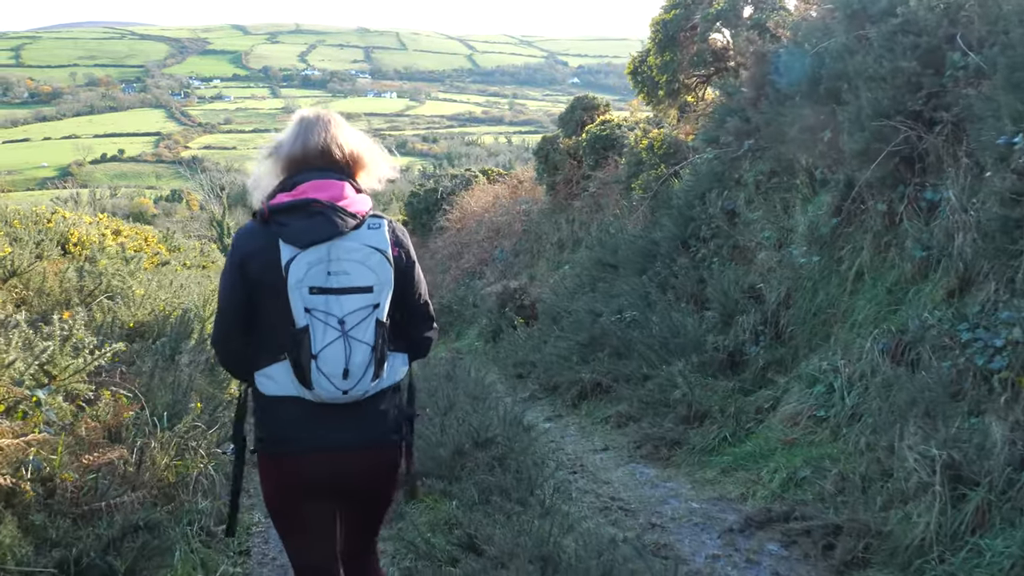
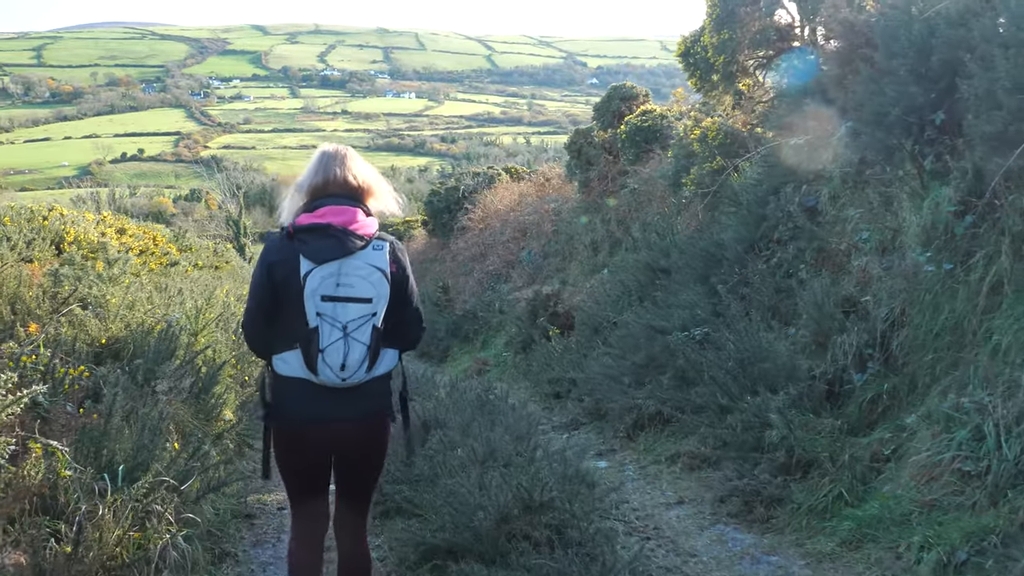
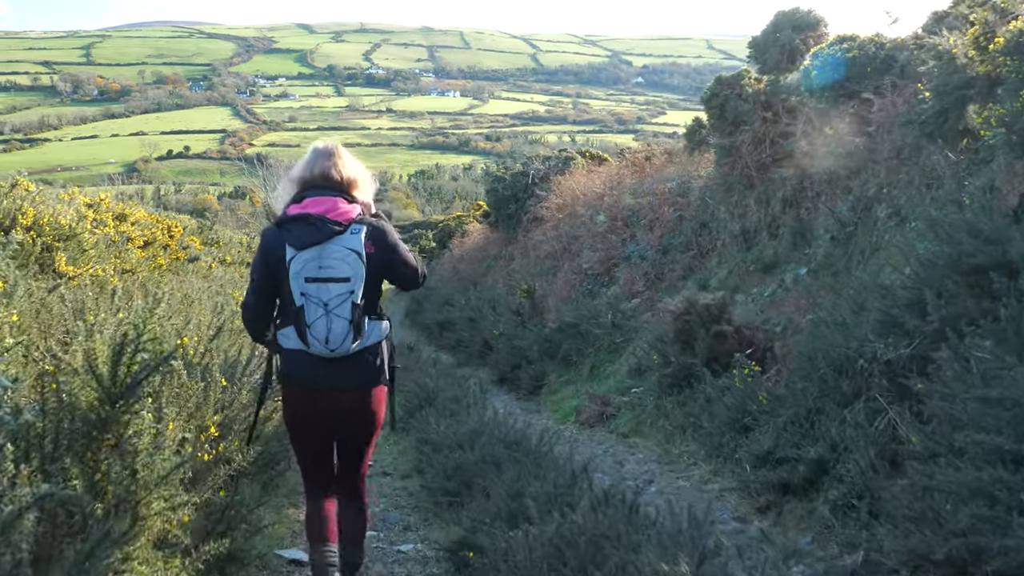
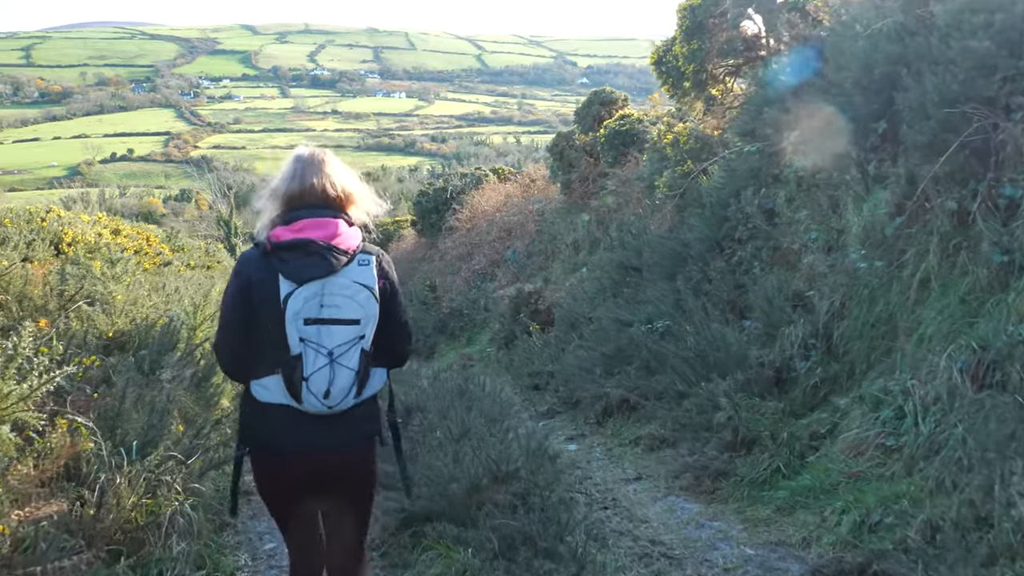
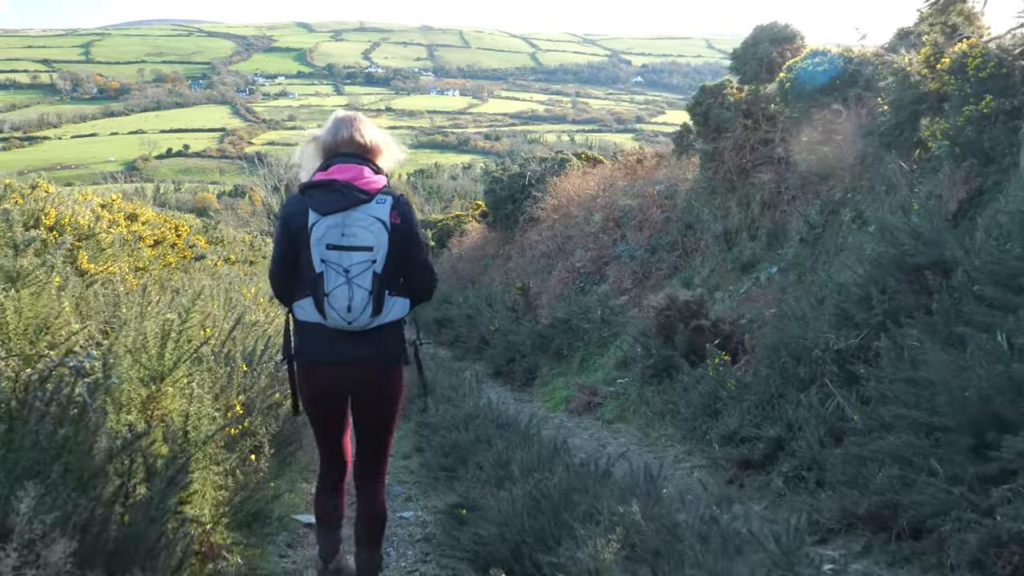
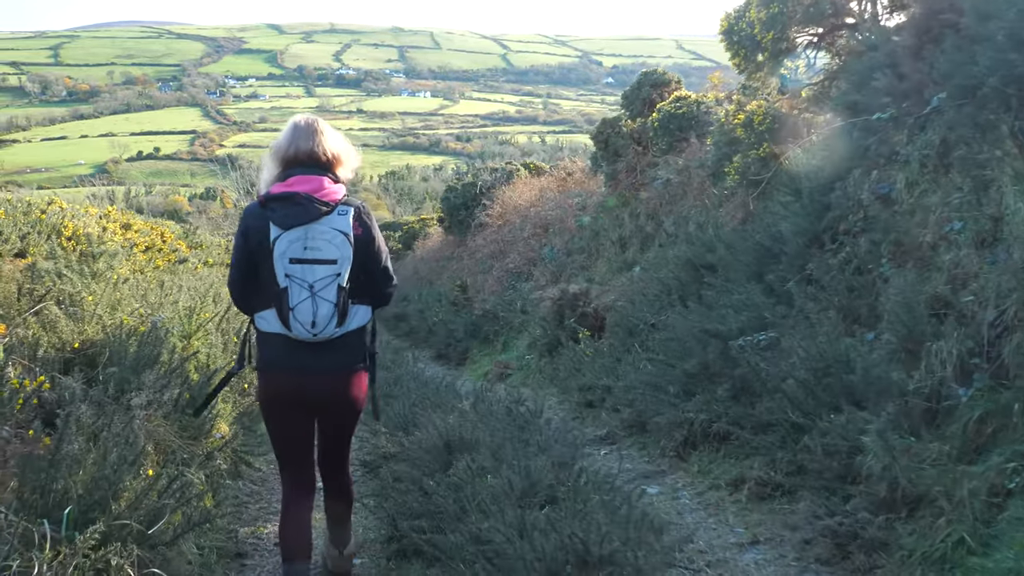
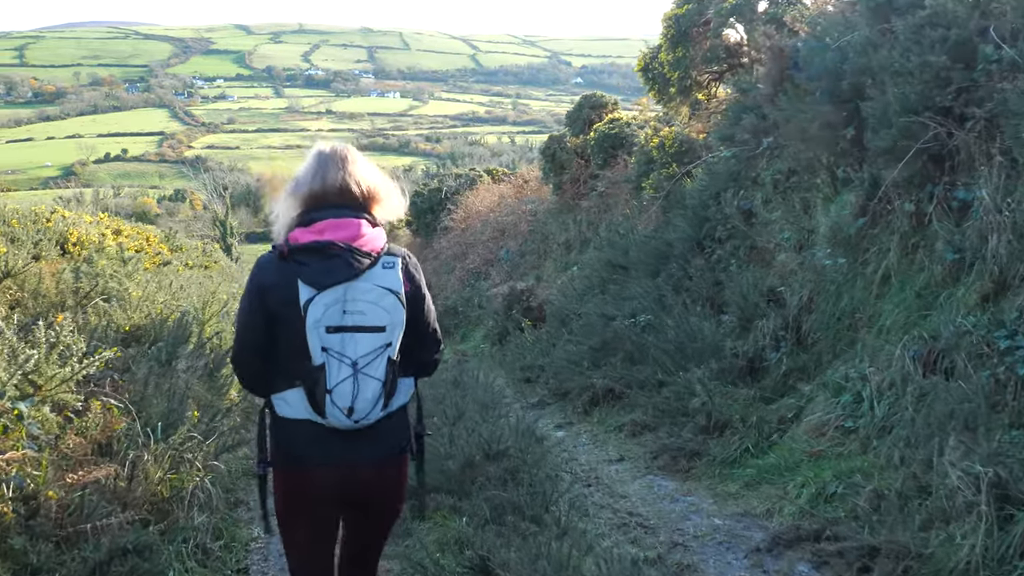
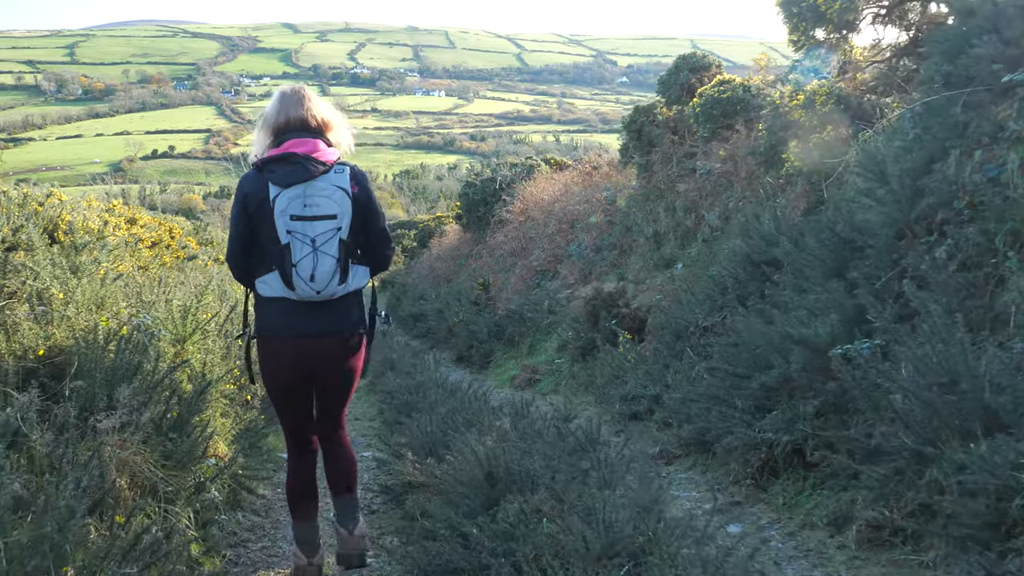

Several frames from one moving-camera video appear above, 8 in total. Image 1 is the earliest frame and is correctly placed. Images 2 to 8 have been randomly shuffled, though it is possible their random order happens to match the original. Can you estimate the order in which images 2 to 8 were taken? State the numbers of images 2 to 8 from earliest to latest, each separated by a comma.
7, 4, 2, 6, 8, 5, 3
